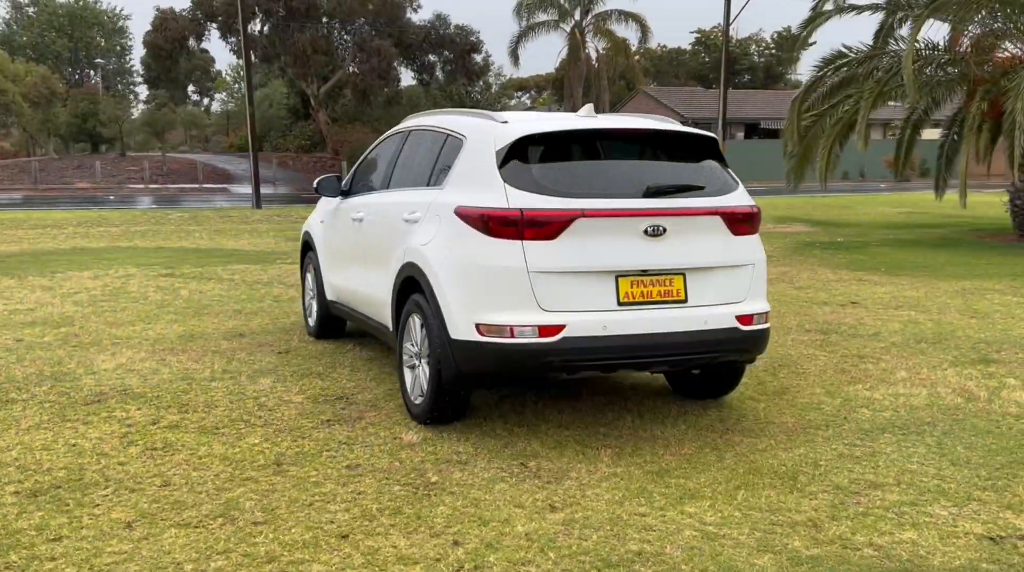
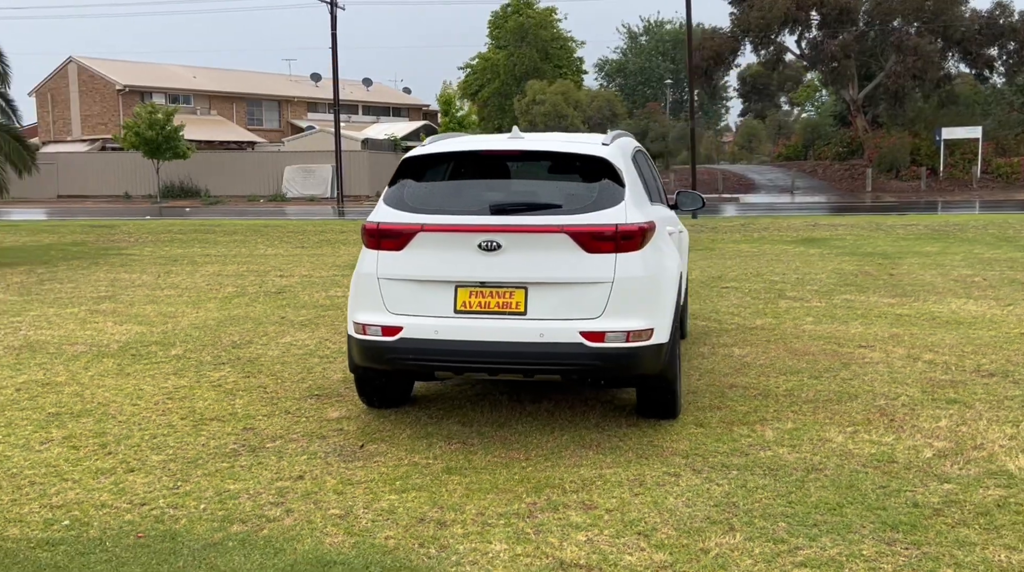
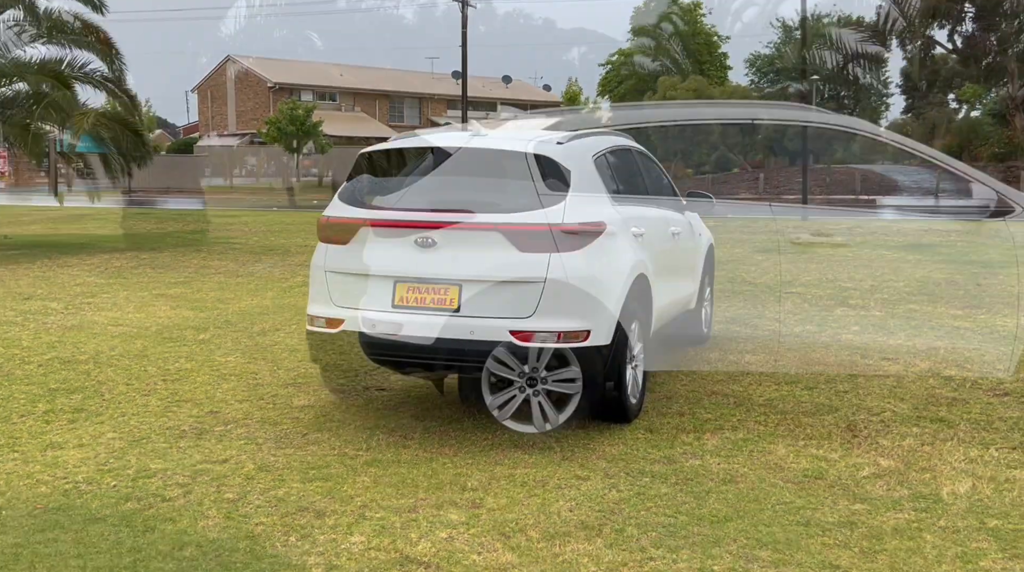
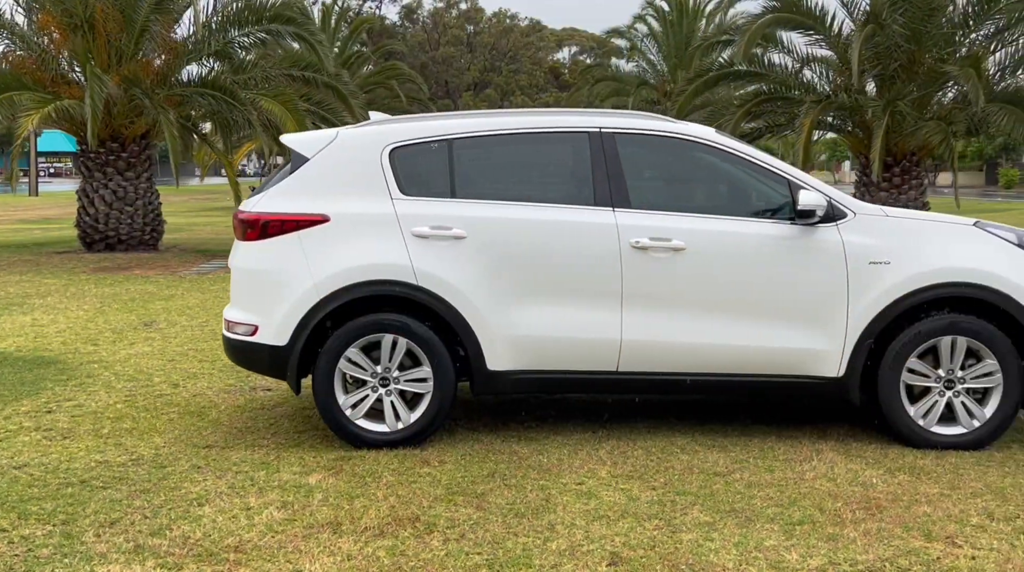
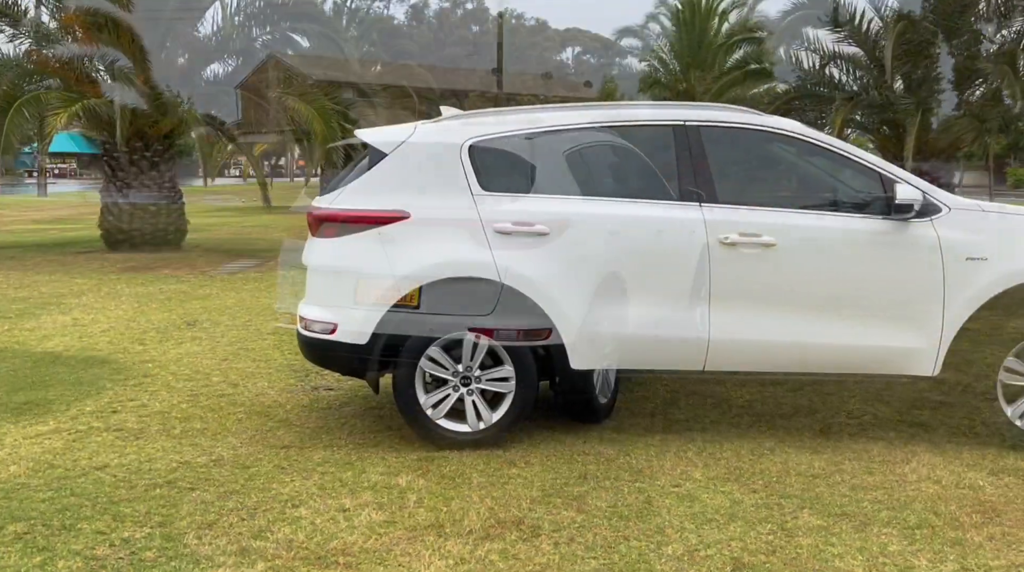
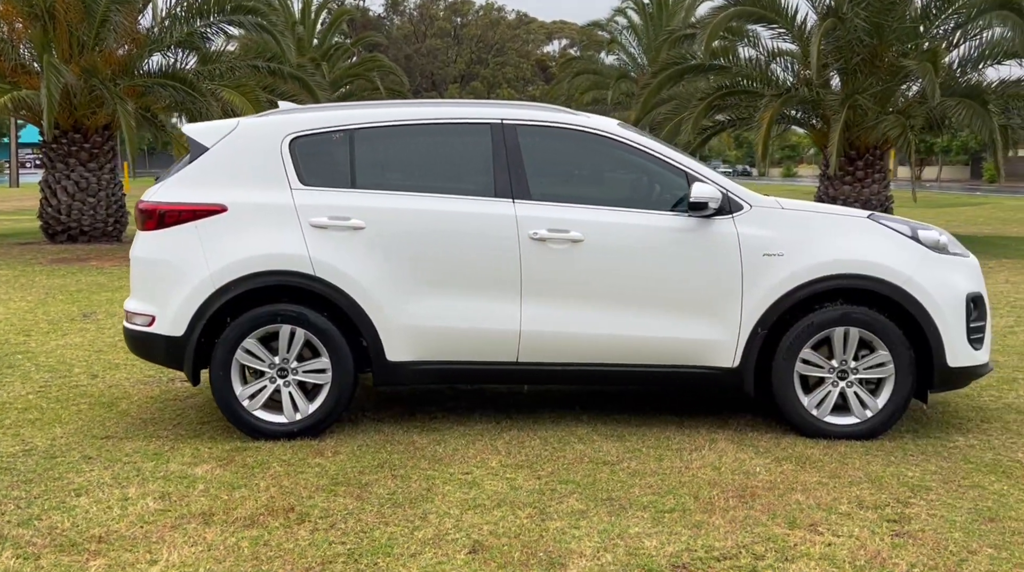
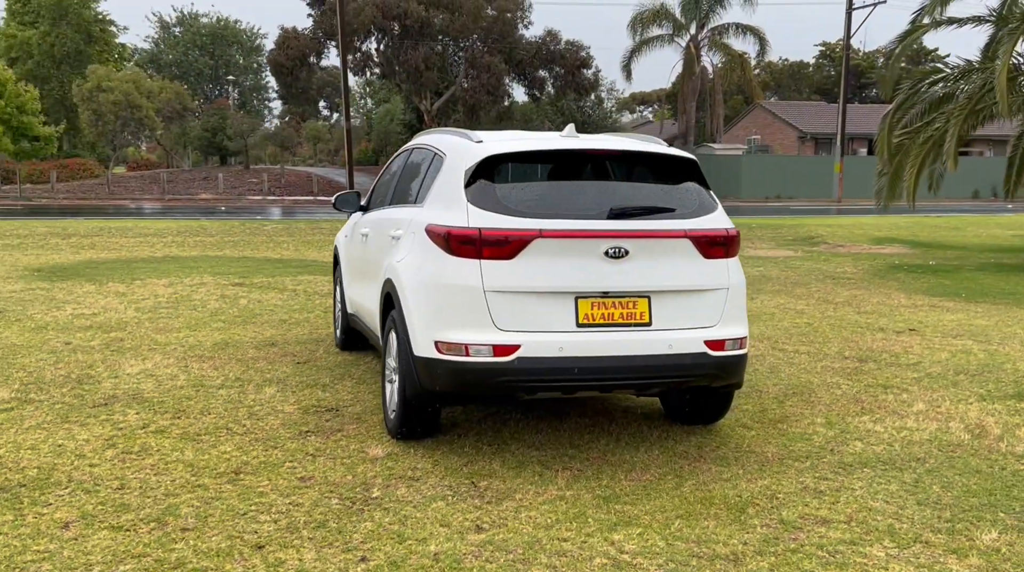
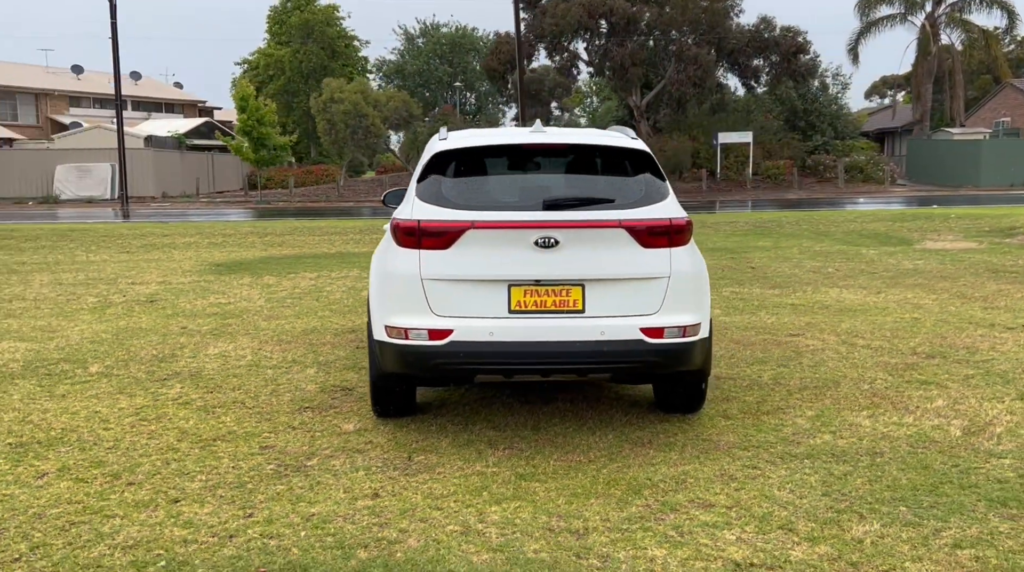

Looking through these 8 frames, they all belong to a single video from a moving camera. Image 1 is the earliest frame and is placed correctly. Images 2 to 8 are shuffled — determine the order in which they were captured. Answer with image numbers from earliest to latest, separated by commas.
7, 8, 2, 3, 5, 4, 6
